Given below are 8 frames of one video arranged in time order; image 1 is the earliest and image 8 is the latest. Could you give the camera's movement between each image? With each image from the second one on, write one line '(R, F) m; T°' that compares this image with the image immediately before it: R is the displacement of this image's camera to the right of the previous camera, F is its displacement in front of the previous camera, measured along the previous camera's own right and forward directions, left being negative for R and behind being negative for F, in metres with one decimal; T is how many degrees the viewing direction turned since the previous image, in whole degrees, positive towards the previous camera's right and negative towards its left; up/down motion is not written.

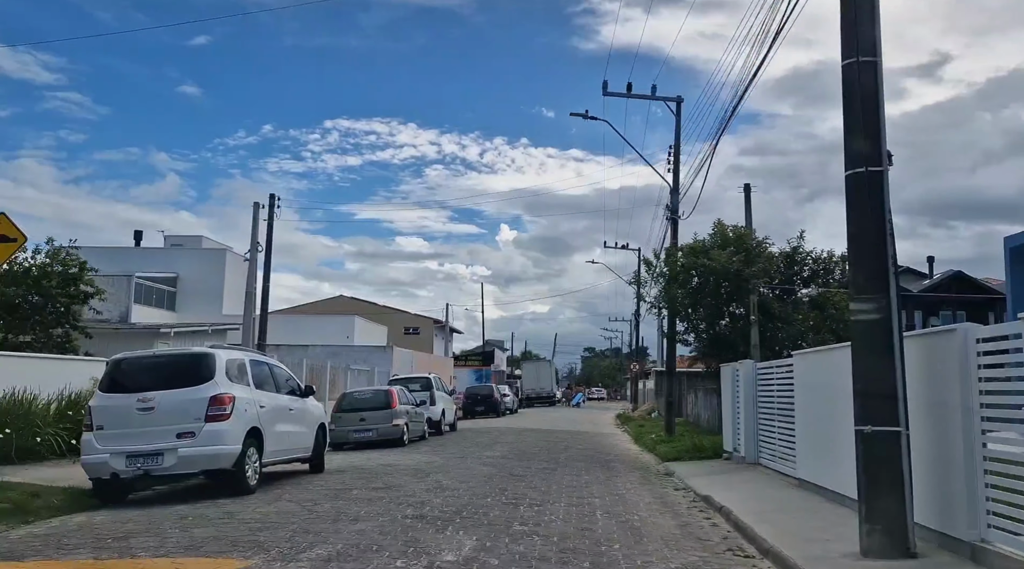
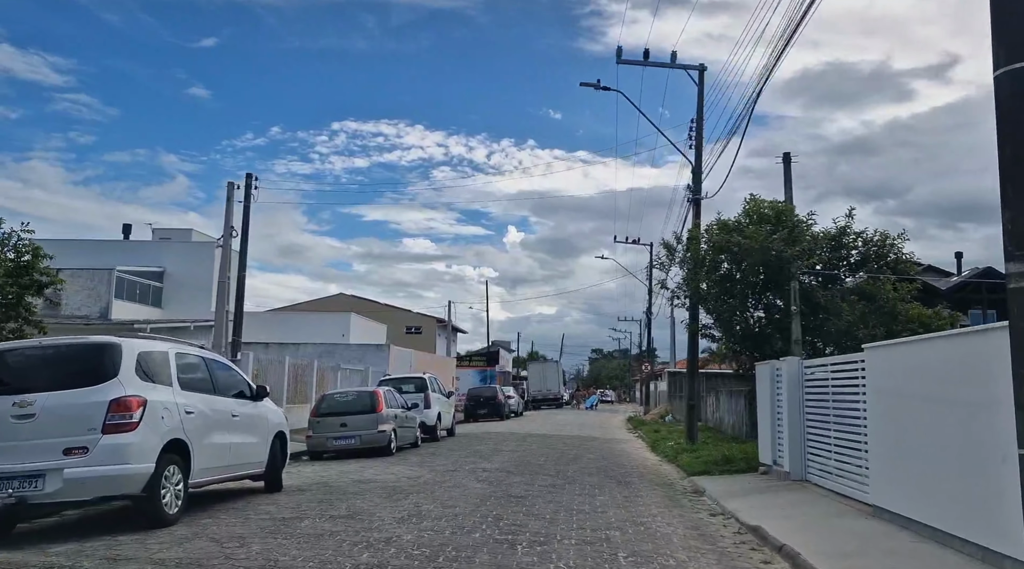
(+0.1, +2.5) m; 0°
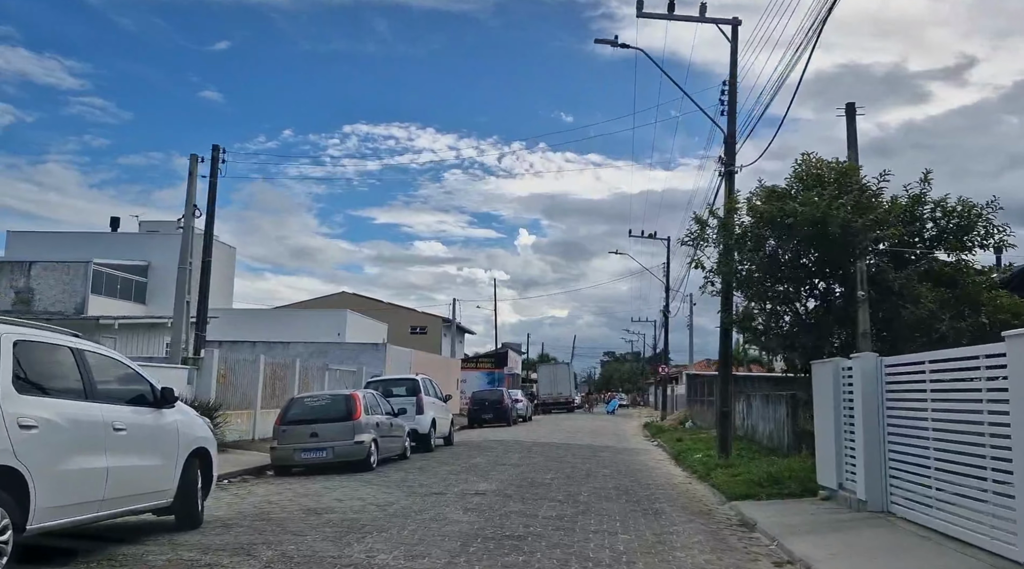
(+0.2, +2.9) m; -1°
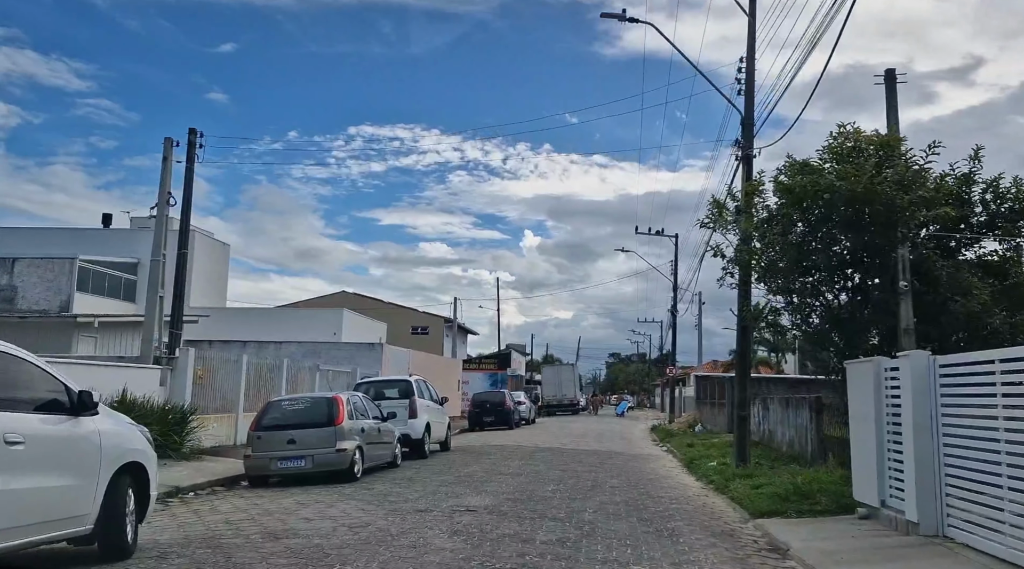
(+0.1, +1.4) m; 0°
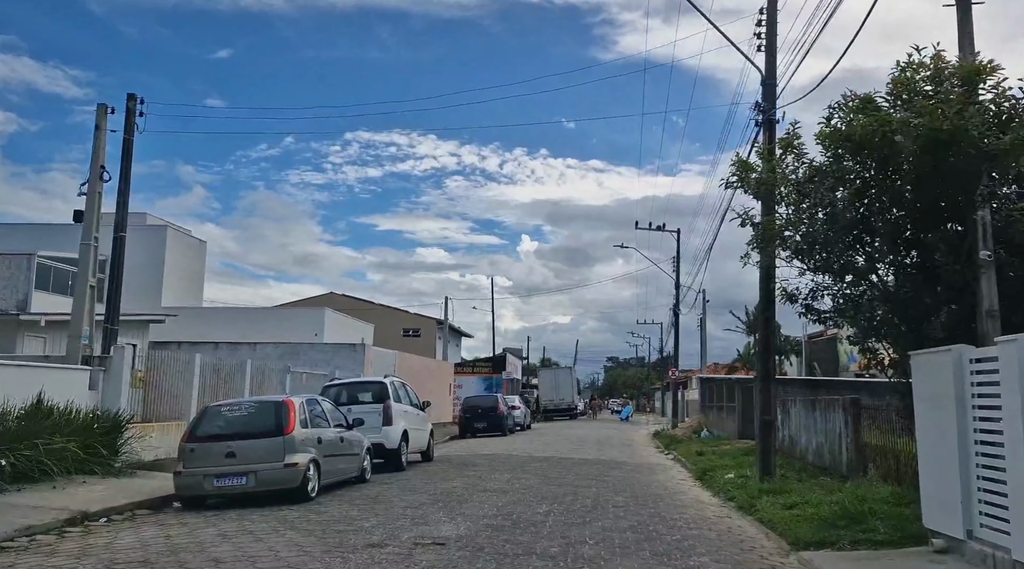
(+0.2, +2.3) m; 0°
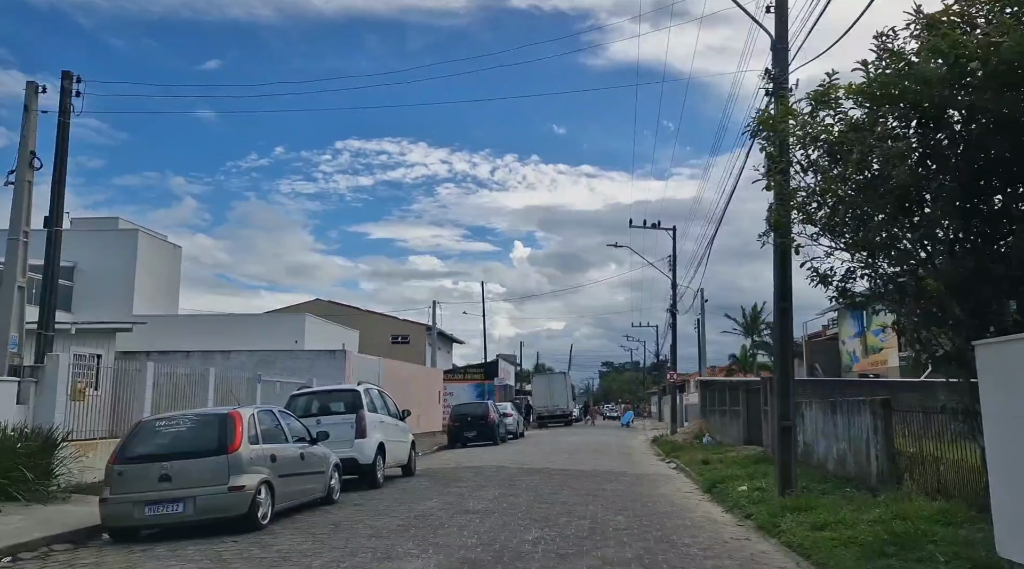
(+0.1, +1.7) m; 0°
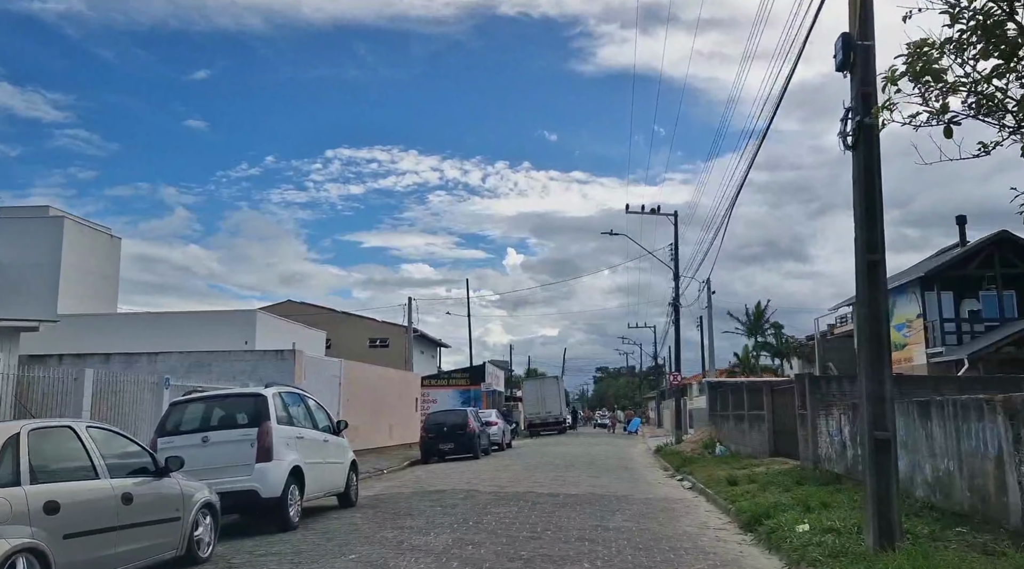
(+0.4, +4.3) m; 0°
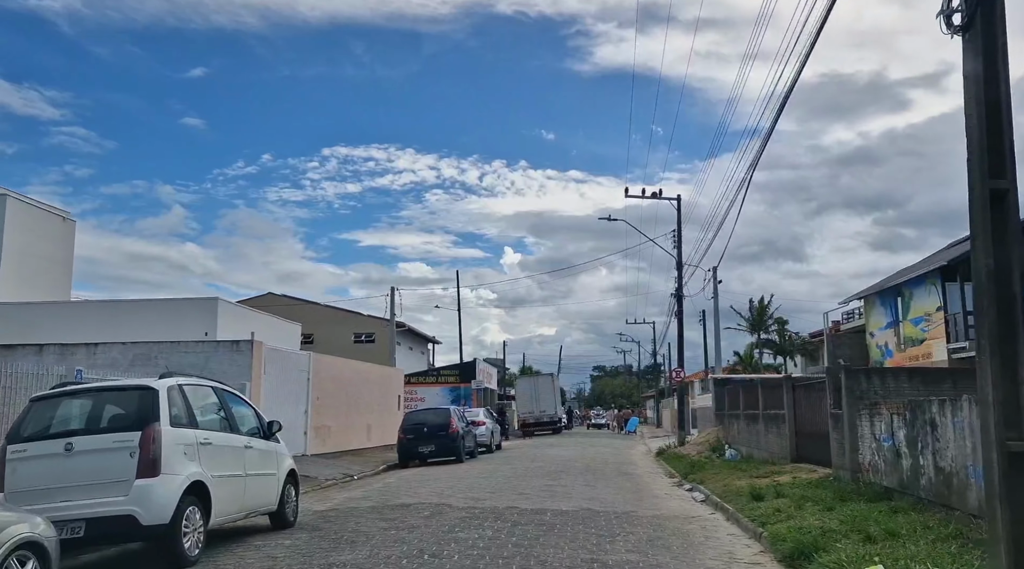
(+0.3, +2.7) m; 0°
